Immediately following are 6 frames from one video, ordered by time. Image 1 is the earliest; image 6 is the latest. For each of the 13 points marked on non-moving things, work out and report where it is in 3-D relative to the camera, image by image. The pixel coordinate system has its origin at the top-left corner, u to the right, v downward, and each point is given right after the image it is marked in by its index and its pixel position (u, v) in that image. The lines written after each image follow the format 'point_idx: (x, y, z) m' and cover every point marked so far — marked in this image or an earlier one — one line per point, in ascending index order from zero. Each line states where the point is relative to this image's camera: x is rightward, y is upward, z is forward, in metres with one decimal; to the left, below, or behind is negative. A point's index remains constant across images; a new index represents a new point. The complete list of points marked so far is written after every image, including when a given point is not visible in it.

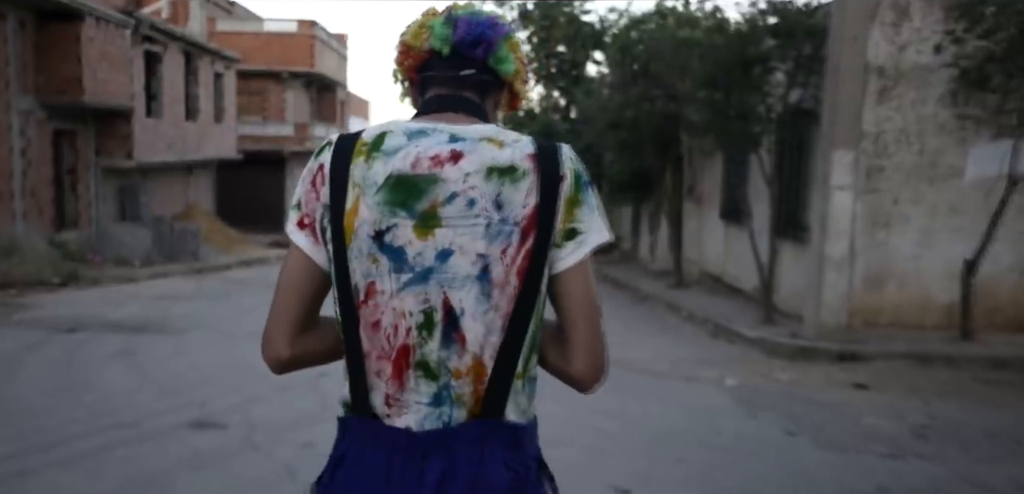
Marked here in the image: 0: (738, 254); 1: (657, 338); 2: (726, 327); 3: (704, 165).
0: (+4.4, -0.1, +16.3) m
1: (+2.3, -1.3, +12.8) m
2: (+3.3, -1.2, +12.9) m
3: (+4.4, +1.9, +18.8) m
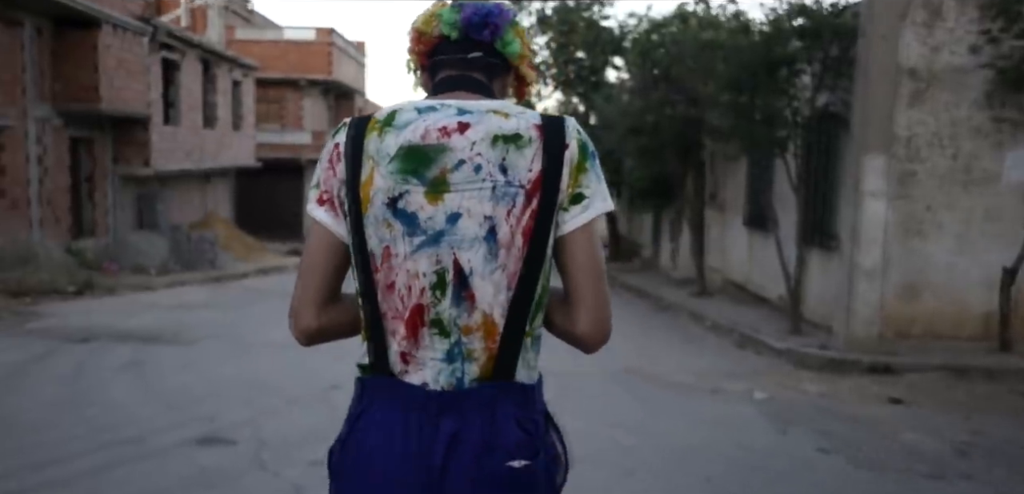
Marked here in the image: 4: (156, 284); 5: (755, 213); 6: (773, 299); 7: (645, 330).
0: (+4.8, -0.3, +15.9) m
1: (+2.5, -1.5, +12.5) m
2: (+3.6, -1.4, +12.5) m
3: (+4.8, +1.7, +18.4) m
4: (-8.5, -0.8, +19.9) m
5: (+4.8, +0.7, +16.4) m
6: (+4.8, -1.0, +15.3) m
7: (+2.3, -1.4, +14.0) m
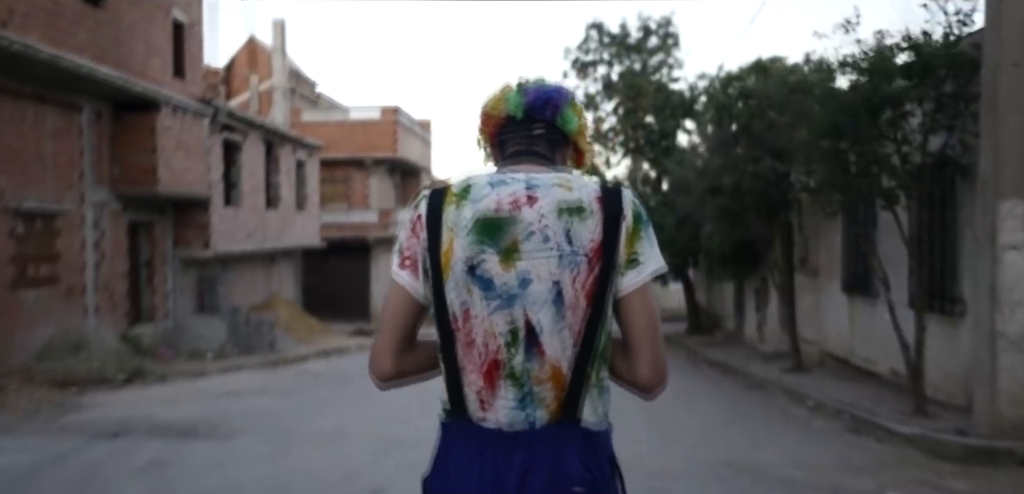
0: (+6.0, -1.4, +14.0) m
1: (+3.5, -2.4, +10.7) m
2: (+4.5, -2.2, +10.6) m
3: (+6.1, +0.3, +16.7) m
4: (-6.9, -2.8, +19.0) m
5: (+6.0, -0.5, +14.6) m
6: (+6.0, -2.0, +13.4) m
7: (+3.3, -2.4, +12.3) m
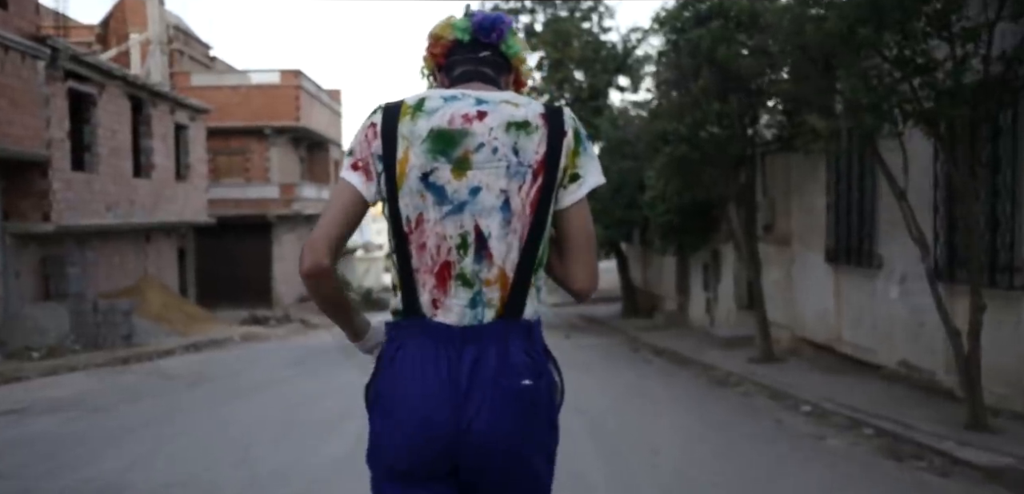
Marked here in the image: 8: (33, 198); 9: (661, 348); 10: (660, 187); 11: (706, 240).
0: (+4.7, -0.9, +11.1) m
1: (+2.5, -1.9, +7.5) m
2: (+3.6, -1.7, +7.5) m
3: (+4.6, +0.9, +13.7) m
4: (-8.6, -2.2, +14.9) m
5: (+4.7, +0.1, +11.6) m
6: (+4.7, -1.5, +10.5) m
7: (+2.2, -1.9, +9.1) m
8: (-11.2, +1.2, +19.4) m
9: (+3.0, -2.0, +17.1) m
10: (+2.6, +1.1, +15.3) m
11: (+4.1, +0.1, +17.7) m
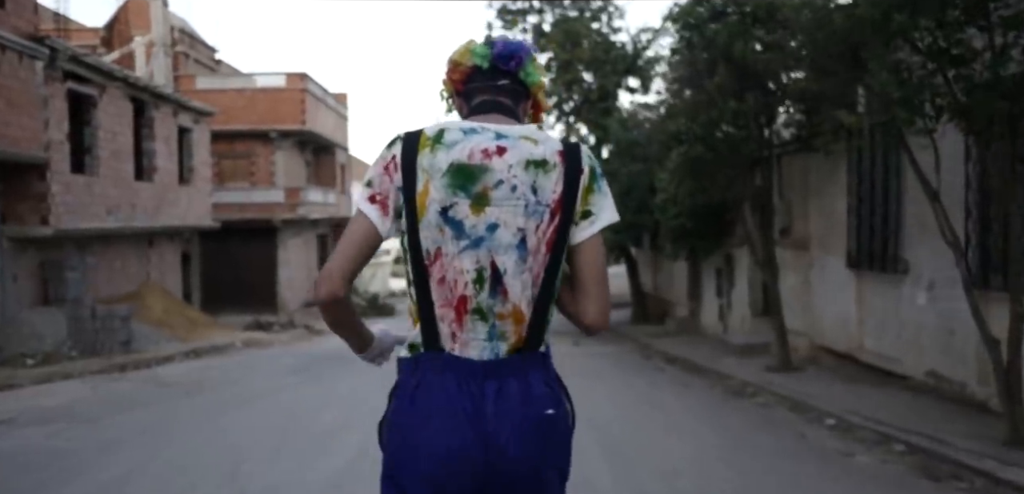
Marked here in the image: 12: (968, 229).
0: (+4.8, -0.9, +10.6) m
1: (+2.6, -1.9, +7.0) m
2: (+3.6, -1.8, +7.0) m
3: (+4.7, +0.9, +13.2) m
4: (-8.5, -2.3, +14.5) m
5: (+4.7, 0.0, +11.1) m
6: (+4.8, -1.5, +9.9) m
7: (+2.3, -2.0, +8.6) m
8: (-11.0, +1.1, +19.0) m
9: (+3.2, -2.1, +16.6) m
10: (+2.8, +1.0, +14.8) m
11: (+4.3, +0.1, +17.2) m
12: (+4.6, +0.2, +8.5) m
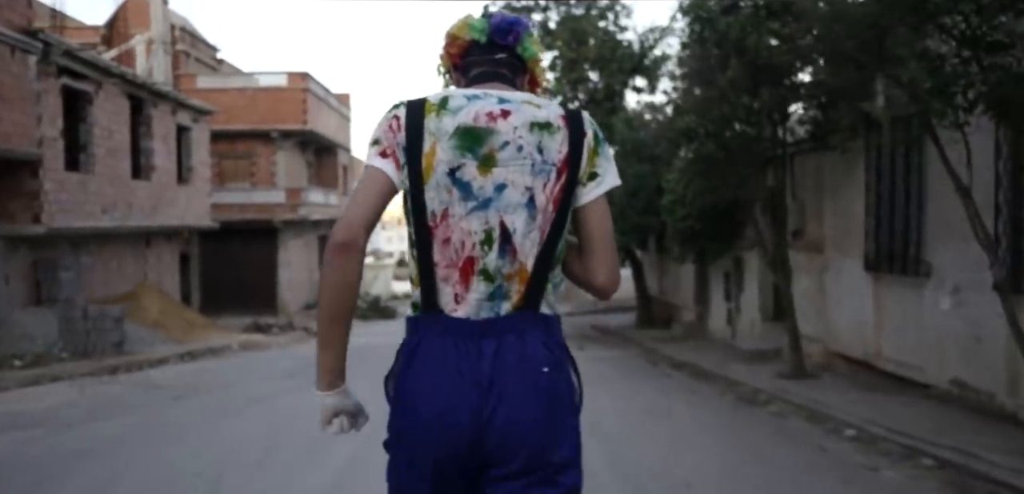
0: (+4.8, -0.9, +10.1) m
1: (+2.6, -1.9, +6.5) m
2: (+3.6, -1.8, +6.5) m
3: (+4.8, +0.8, +12.7) m
4: (-8.4, -2.2, +14.0) m
5: (+4.8, 0.0, +10.6) m
6: (+4.8, -1.6, +9.4) m
7: (+2.3, -2.0, +8.1) m
8: (-10.9, +1.1, +18.6) m
9: (+3.2, -2.1, +16.1) m
10: (+2.8, +1.0, +14.3) m
11: (+4.3, 0.0, +16.7) m
12: (+4.7, +0.2, +8.0) m
